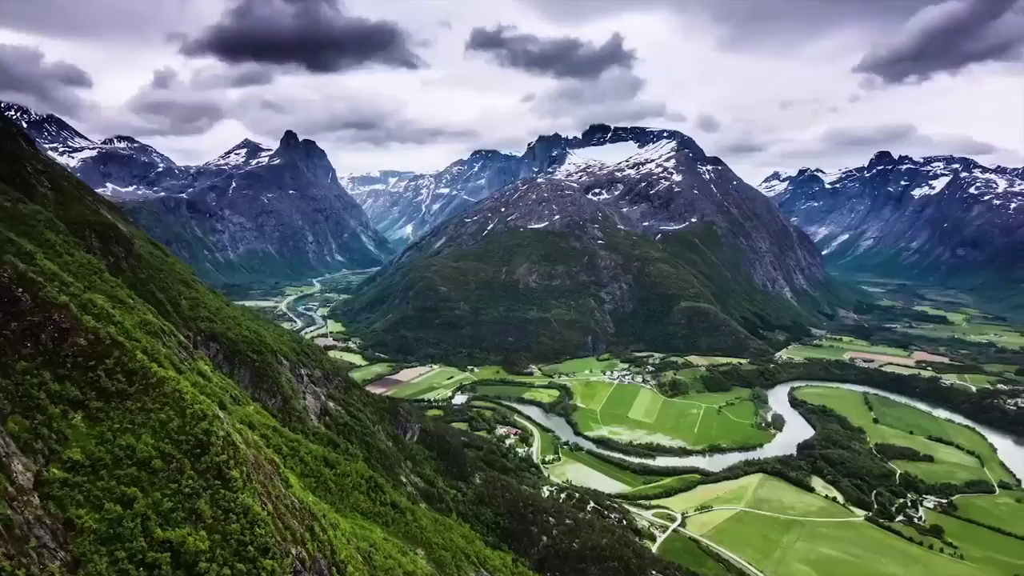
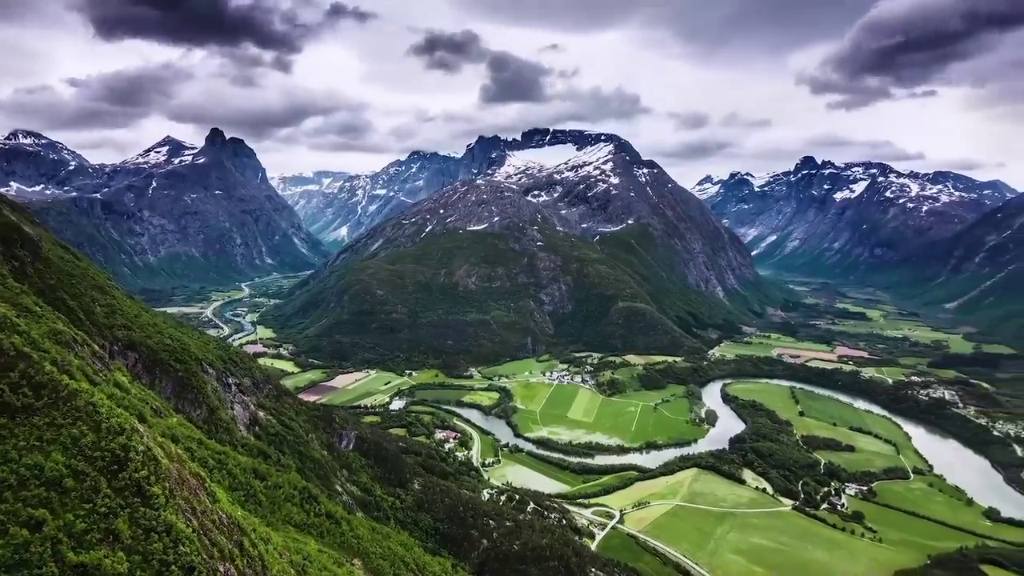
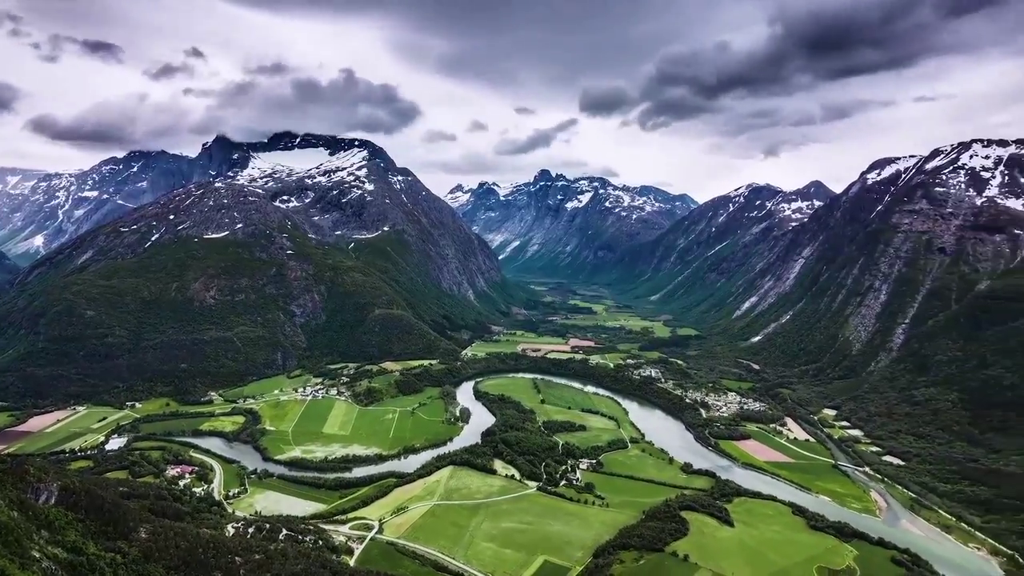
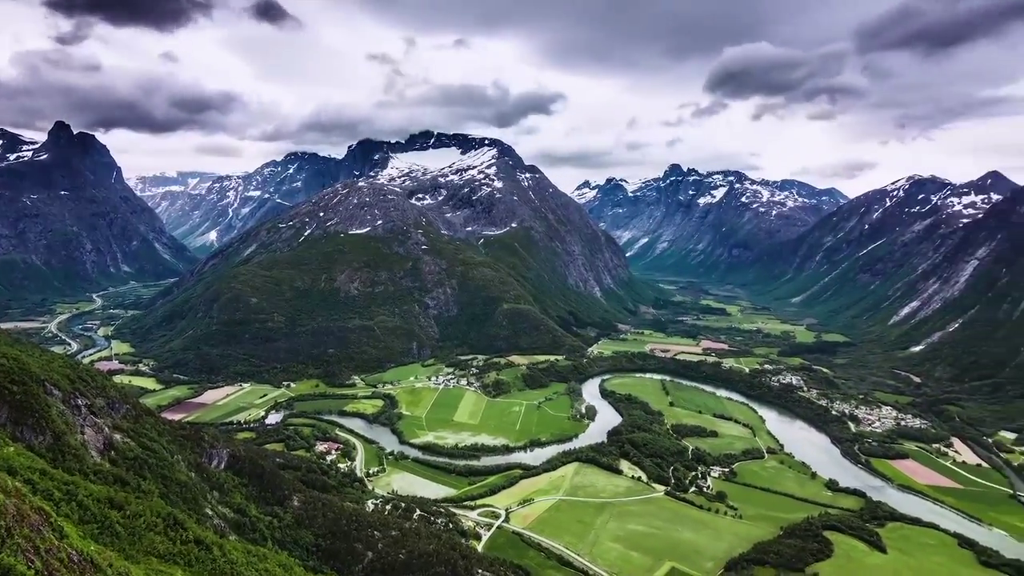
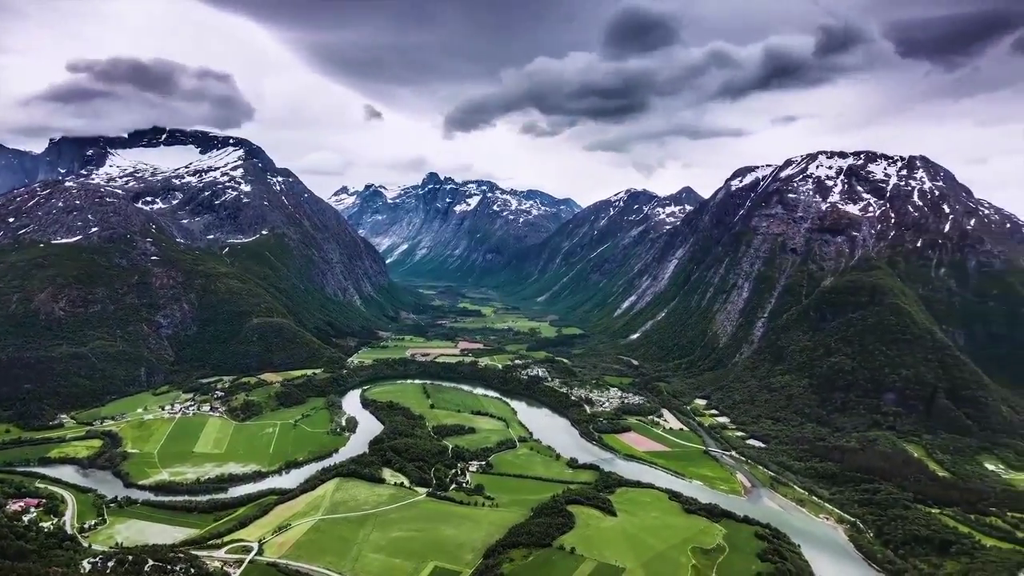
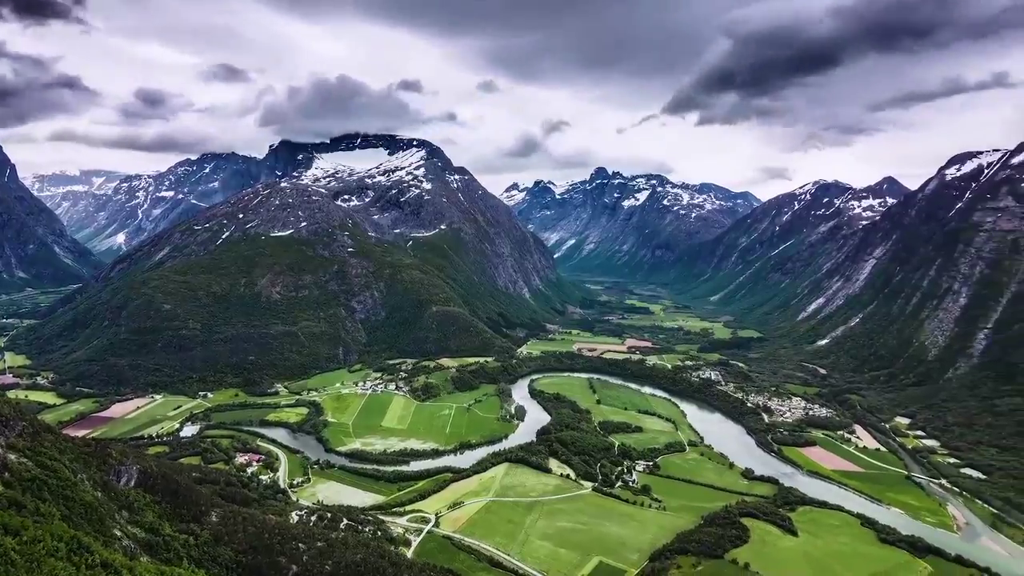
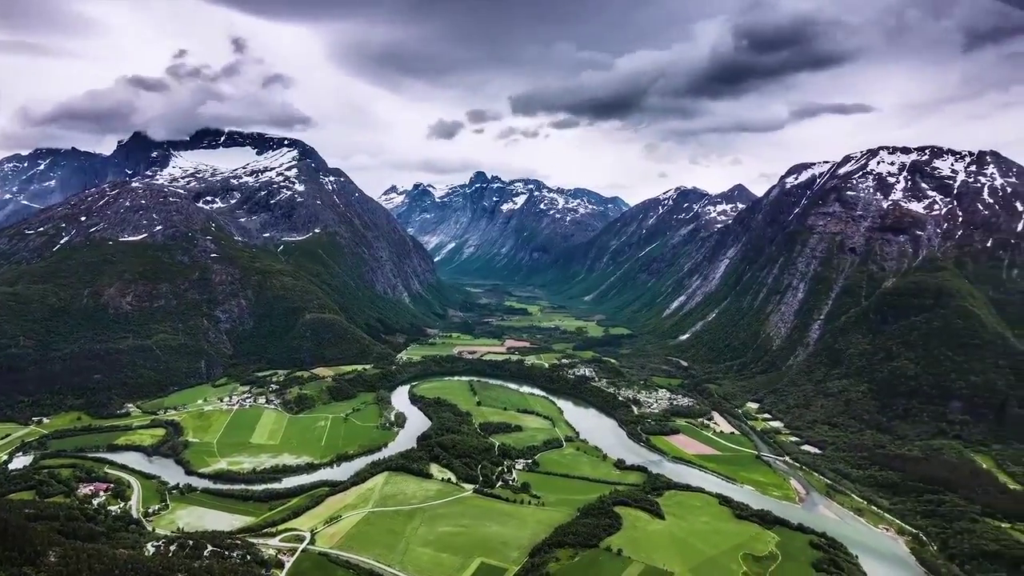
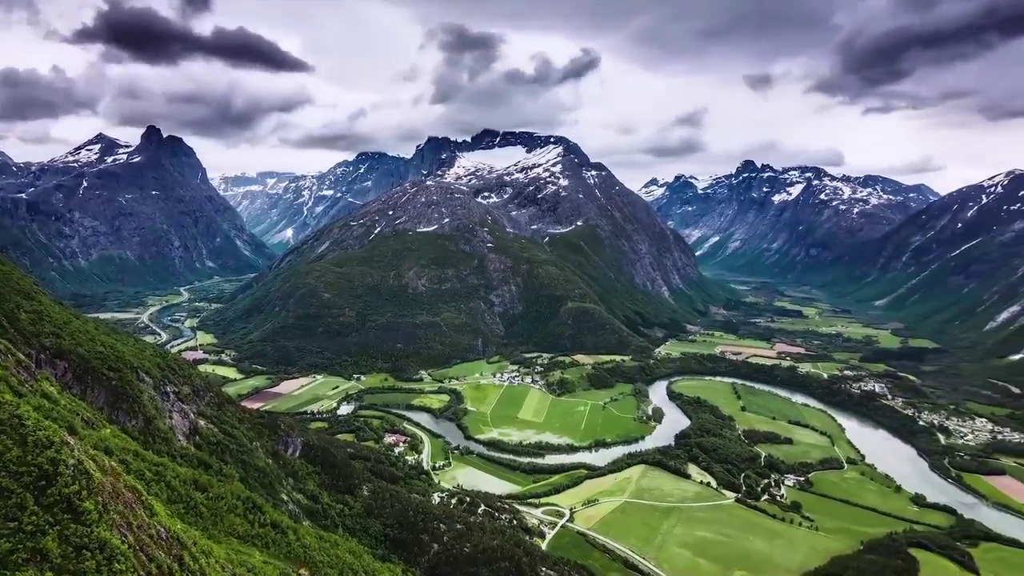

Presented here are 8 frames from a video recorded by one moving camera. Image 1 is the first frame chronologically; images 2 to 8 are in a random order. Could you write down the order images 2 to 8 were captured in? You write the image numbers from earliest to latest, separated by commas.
2, 8, 4, 6, 3, 7, 5
